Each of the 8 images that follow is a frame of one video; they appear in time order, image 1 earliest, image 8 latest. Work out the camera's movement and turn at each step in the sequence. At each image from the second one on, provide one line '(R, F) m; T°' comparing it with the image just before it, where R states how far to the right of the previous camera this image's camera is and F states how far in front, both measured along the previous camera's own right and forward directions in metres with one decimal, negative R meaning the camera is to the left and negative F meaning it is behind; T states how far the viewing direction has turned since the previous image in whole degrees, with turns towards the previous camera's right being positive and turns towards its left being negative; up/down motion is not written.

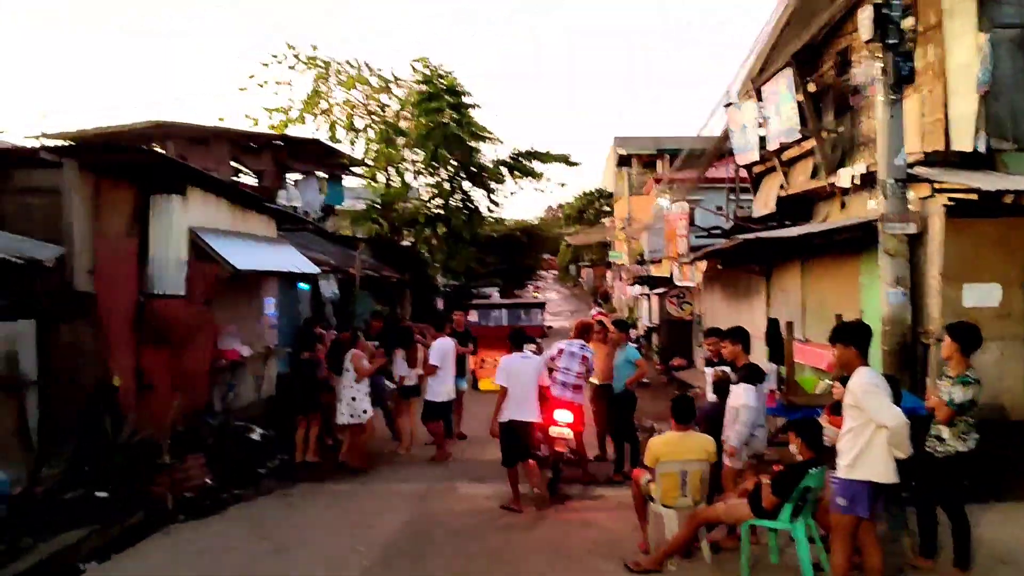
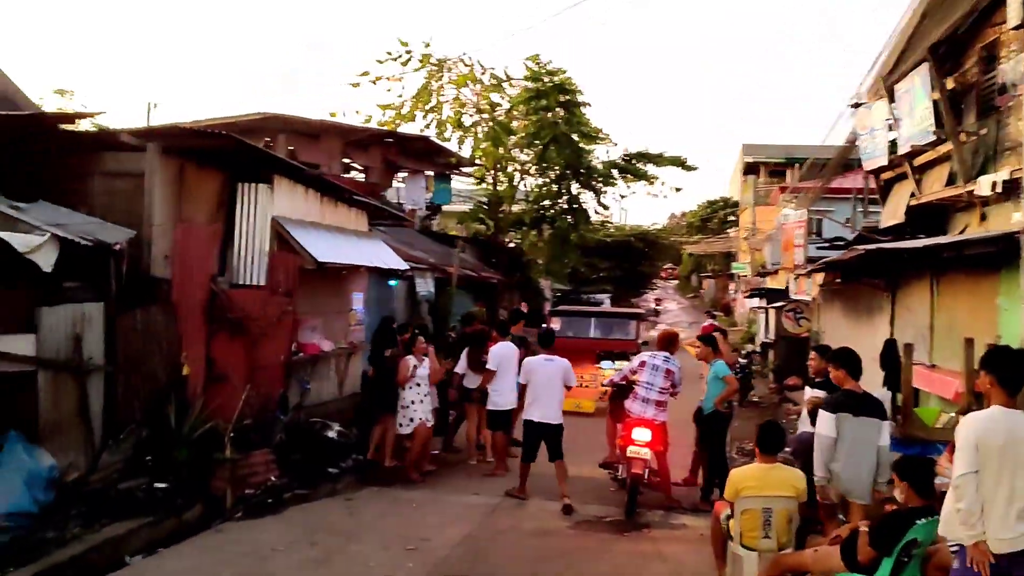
(+0.3, +0.6) m; -8°
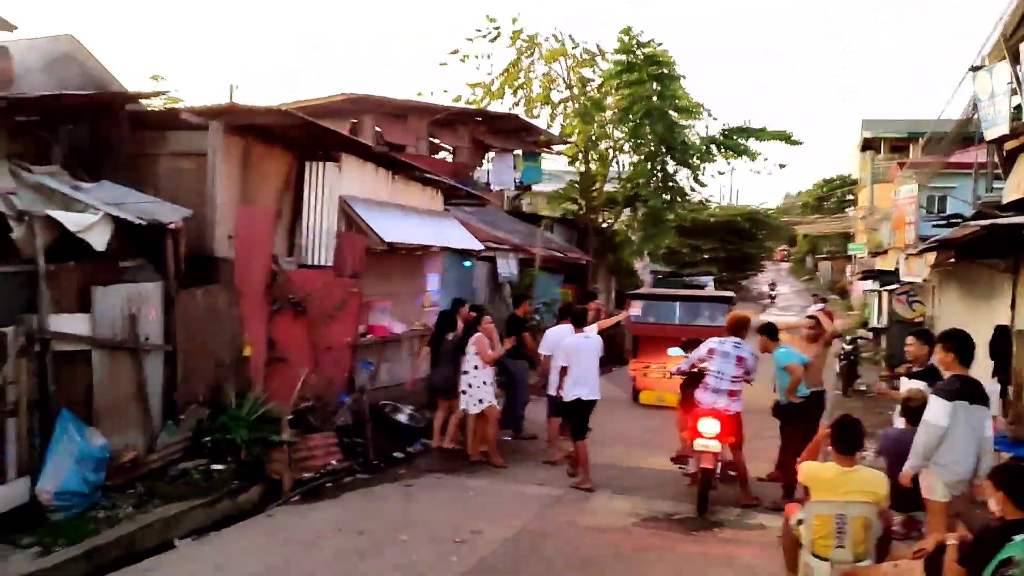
(+0.4, +0.5) m; -7°
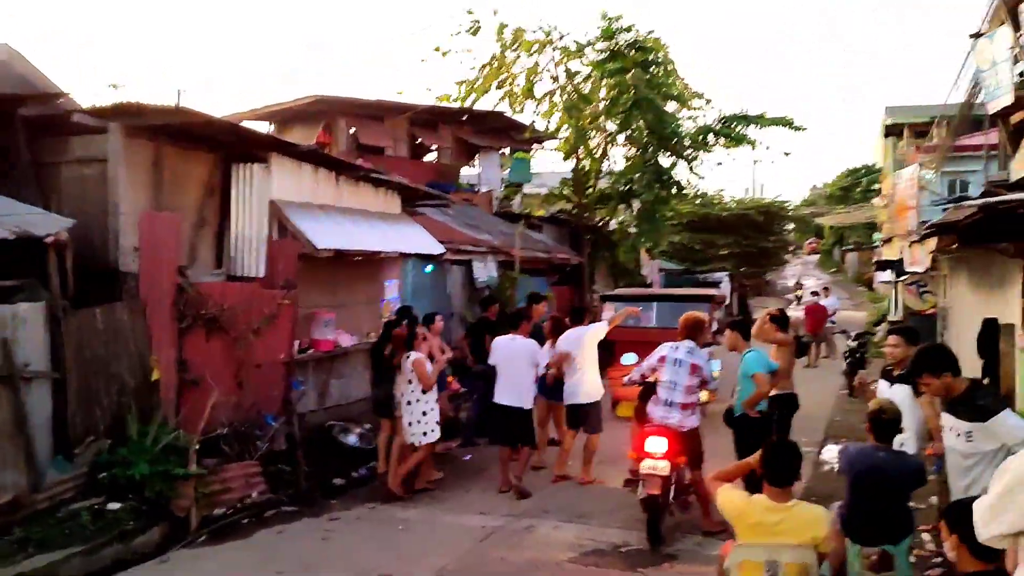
(+0.8, +0.9) m; -2°
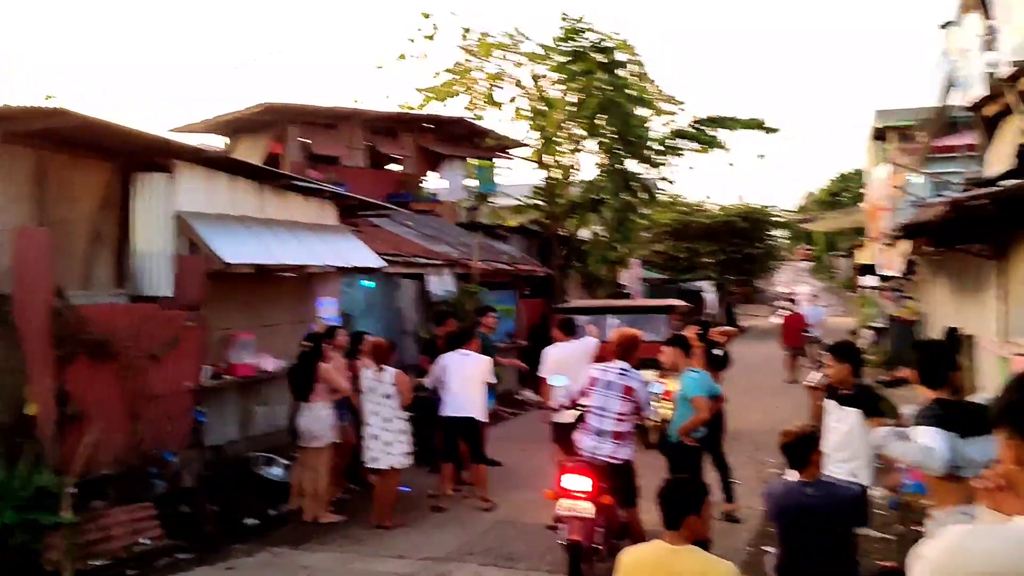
(+0.6, +0.8) m; 0°
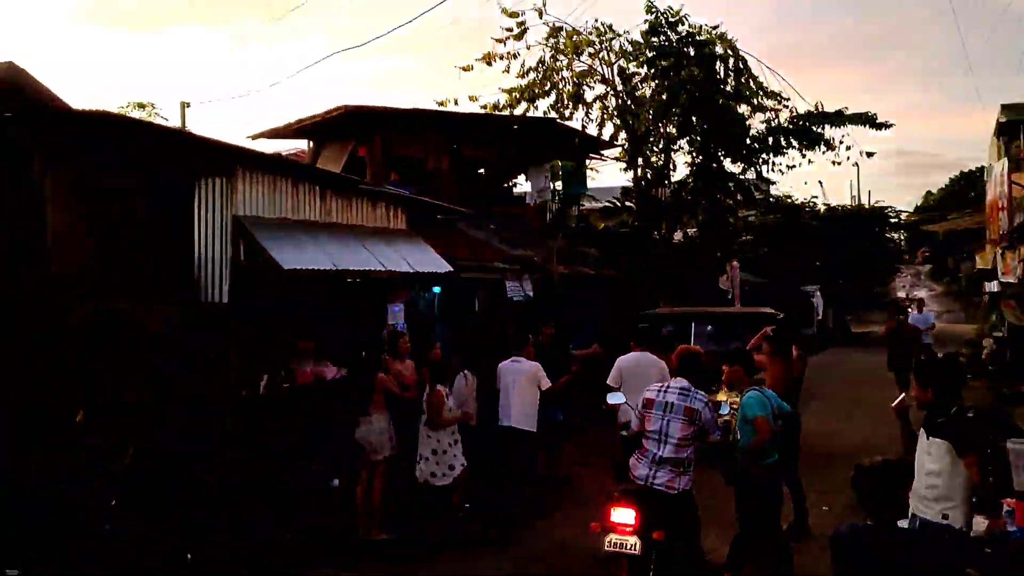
(+0.4, +0.5) m; -7°
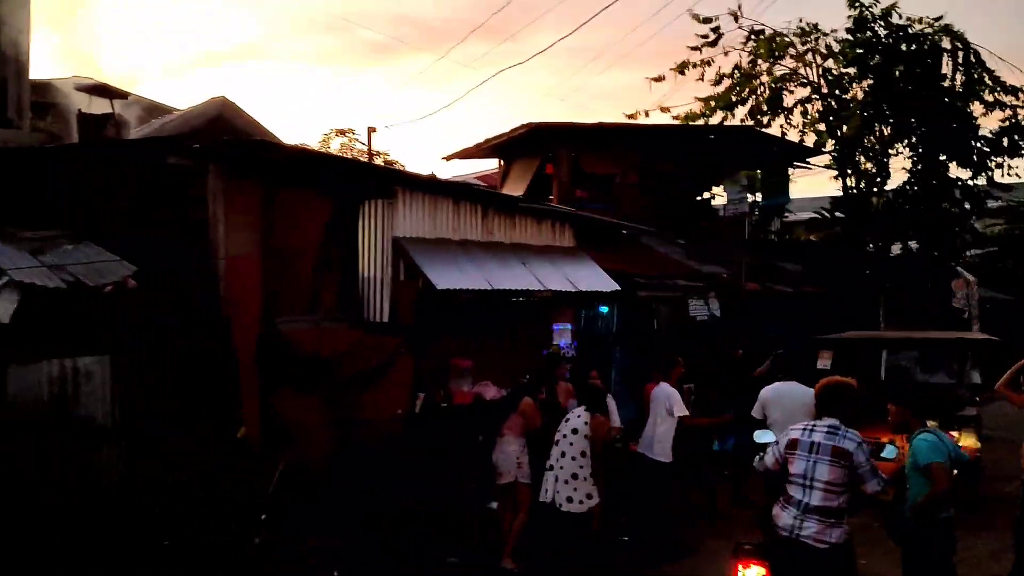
(+0.5, +0.4) m; -14°
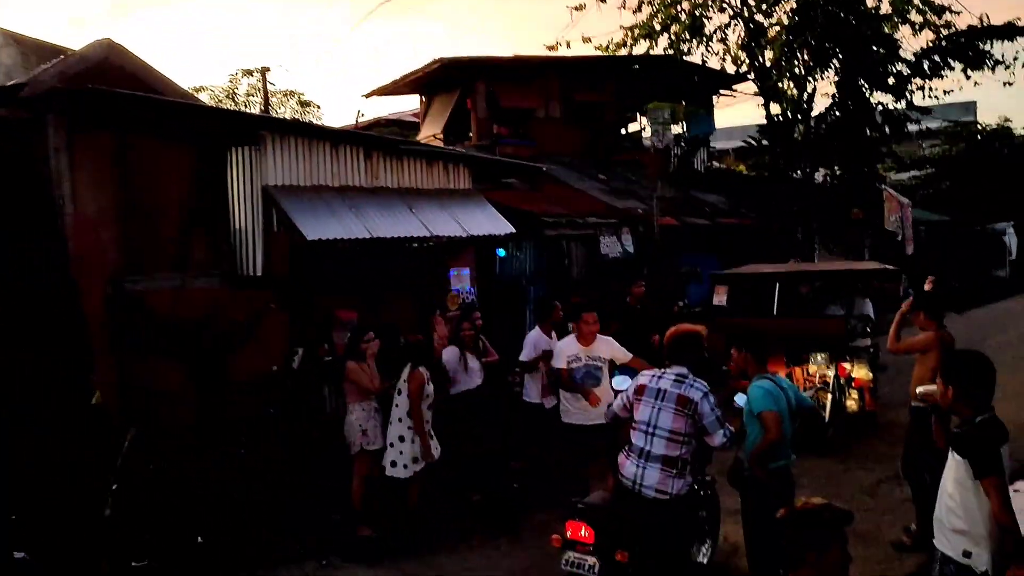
(+0.8, +0.3) m; +2°
